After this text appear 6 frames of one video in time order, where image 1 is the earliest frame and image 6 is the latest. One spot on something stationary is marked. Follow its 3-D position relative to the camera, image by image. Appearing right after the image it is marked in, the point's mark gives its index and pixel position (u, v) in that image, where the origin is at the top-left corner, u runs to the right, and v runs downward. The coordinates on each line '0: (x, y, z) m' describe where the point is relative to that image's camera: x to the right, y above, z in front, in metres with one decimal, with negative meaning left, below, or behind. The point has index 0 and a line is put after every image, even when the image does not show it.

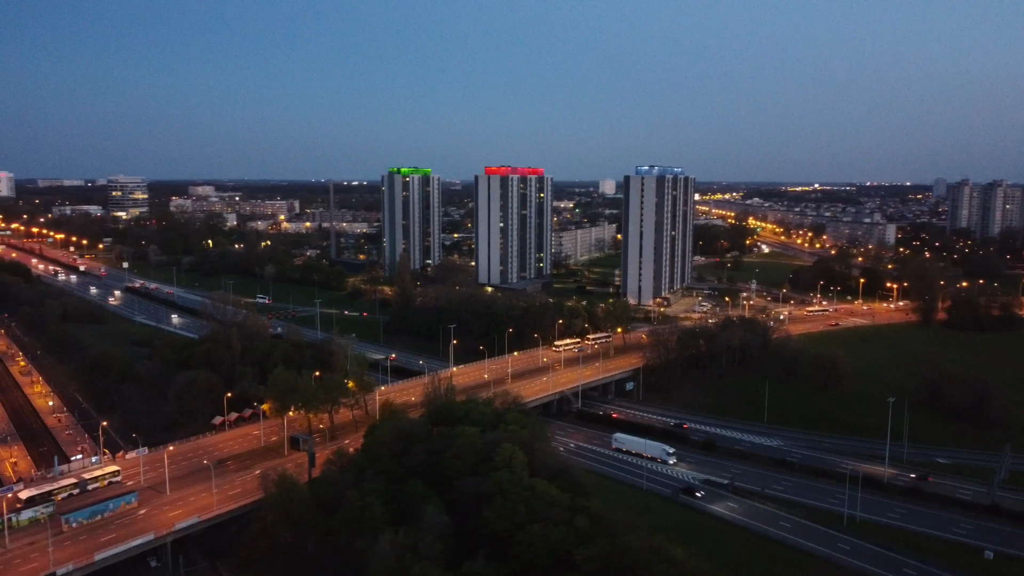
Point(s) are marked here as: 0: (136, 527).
0: (-8.9, -5.7, +19.1) m
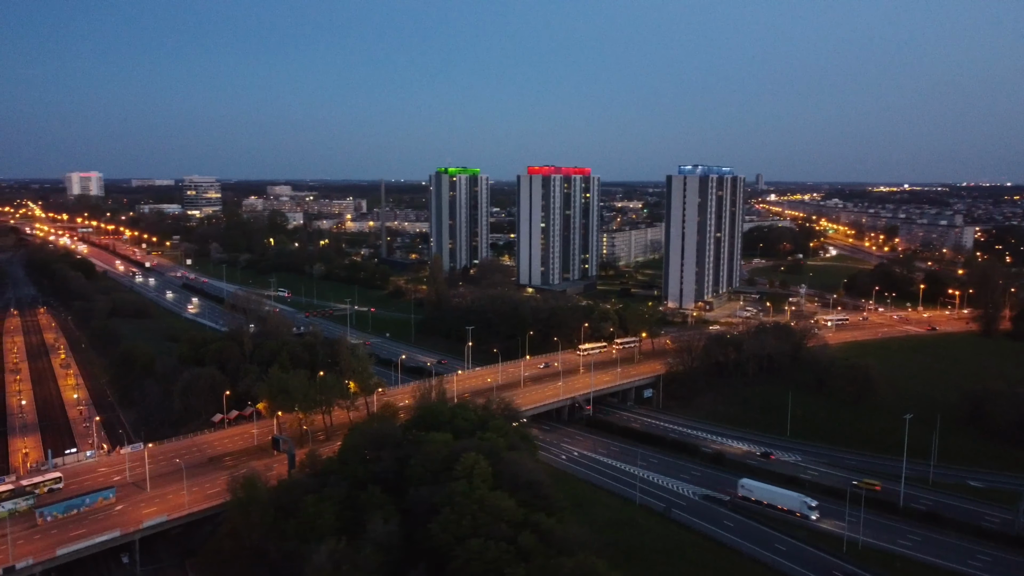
0: (-9.7, -5.6, +19.2) m
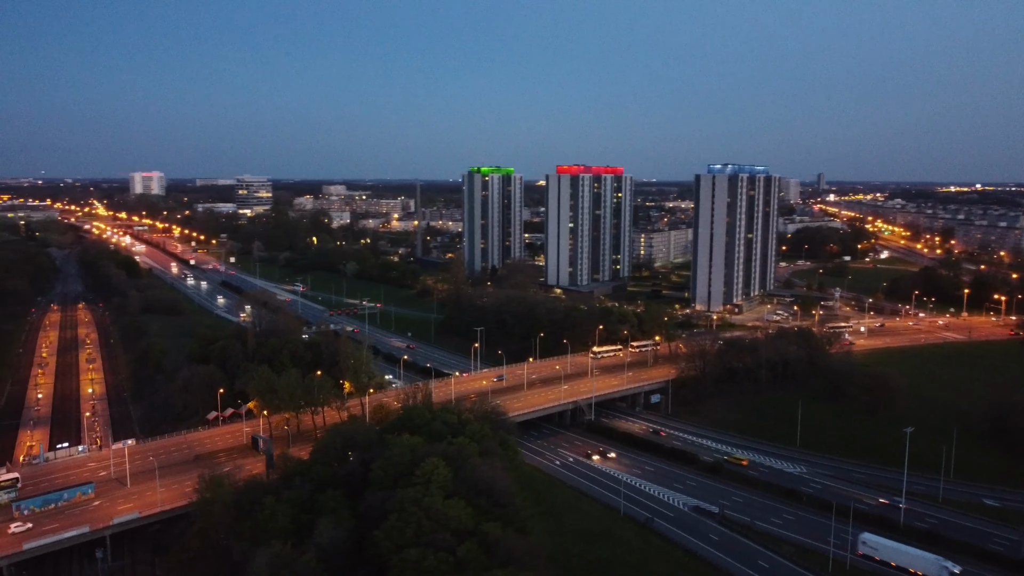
0: (-10.5, -5.6, +19.5) m
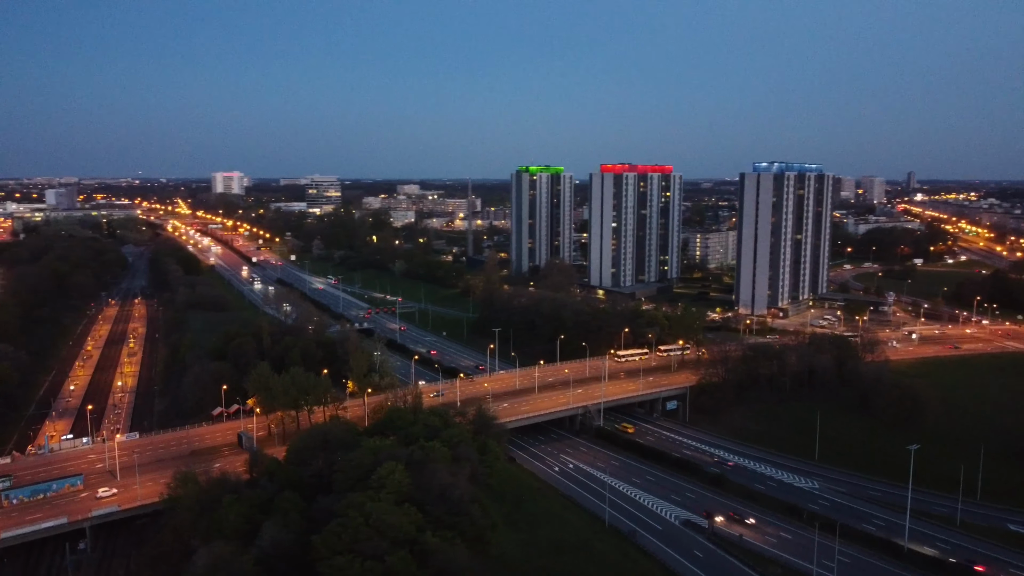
0: (-11.2, -5.5, +20.0) m
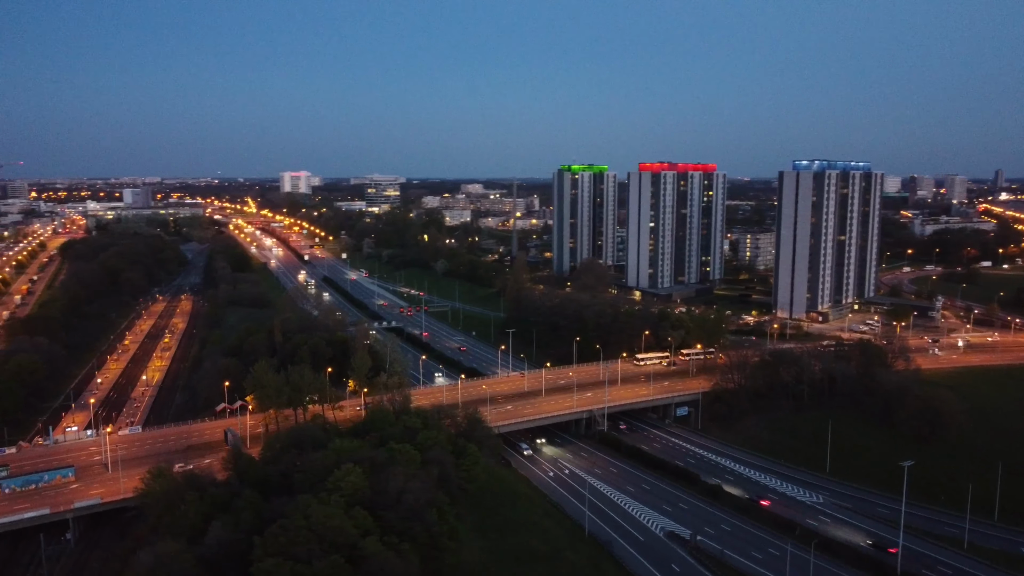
0: (-11.8, -5.4, +20.5) m
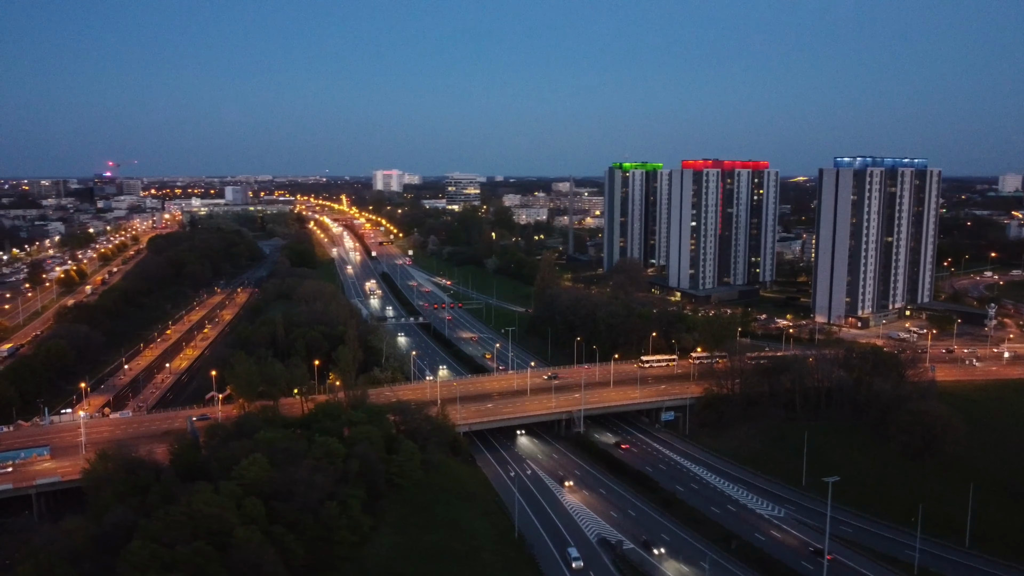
0: (-13.5, -5.2, +22.0) m
